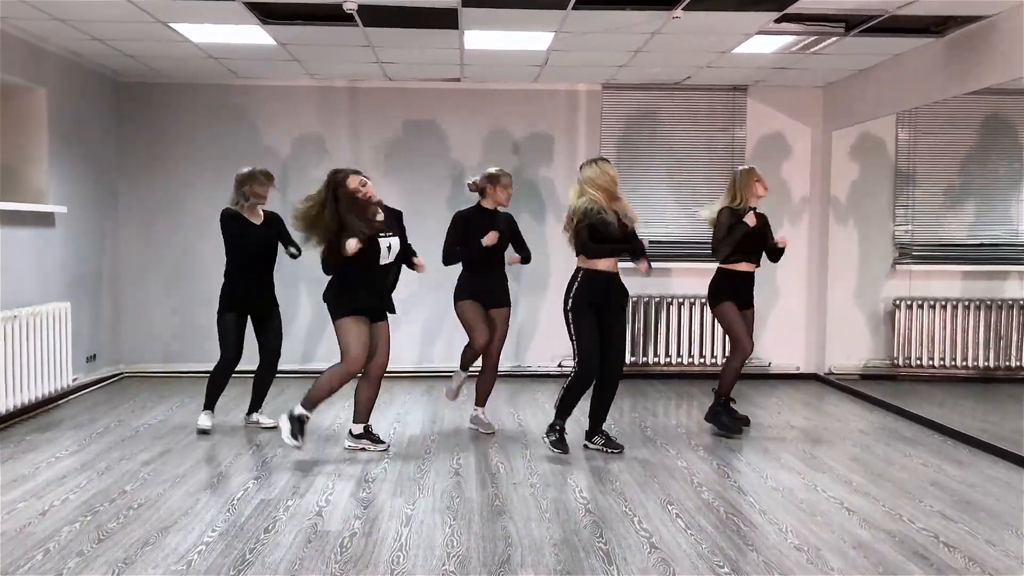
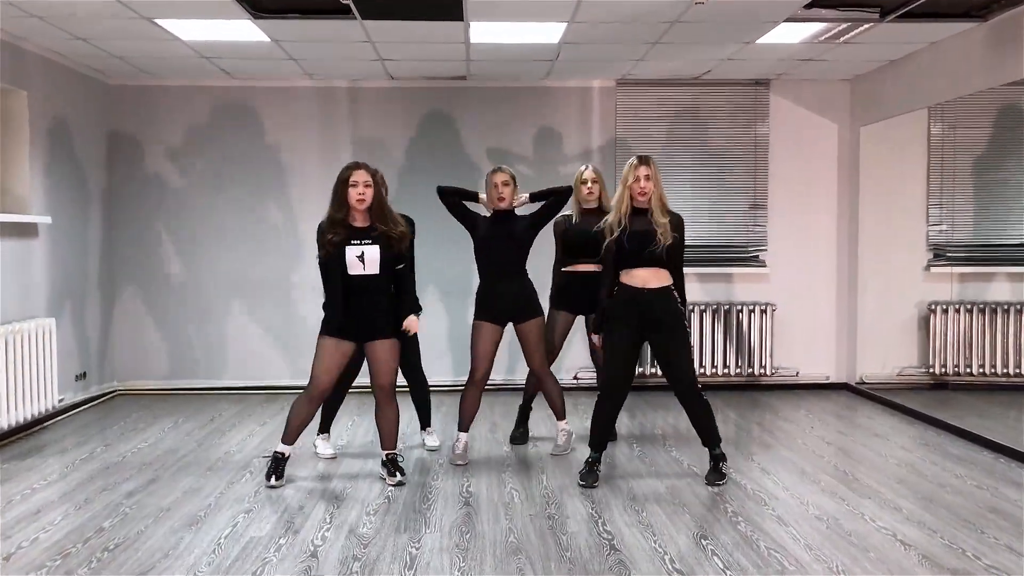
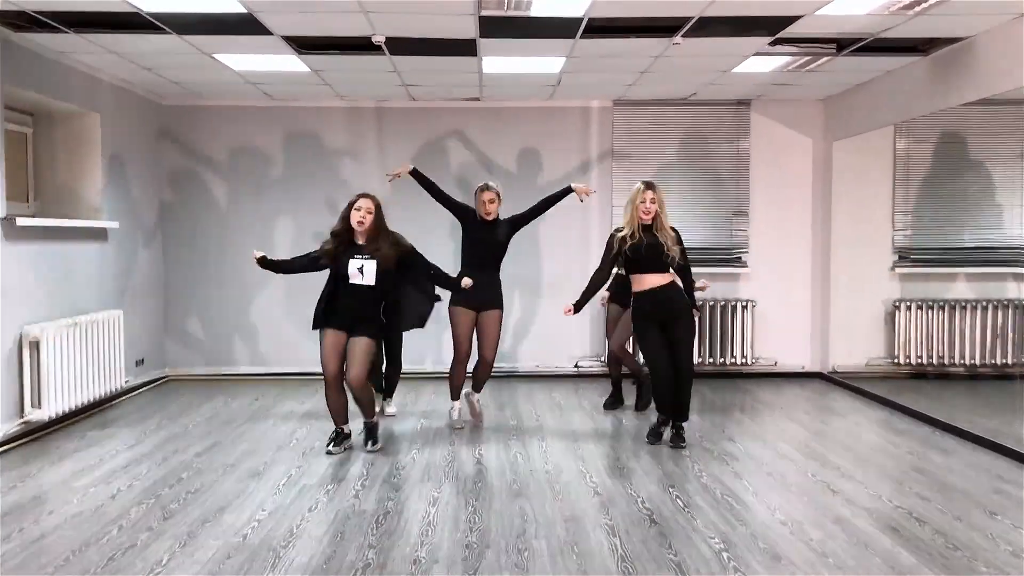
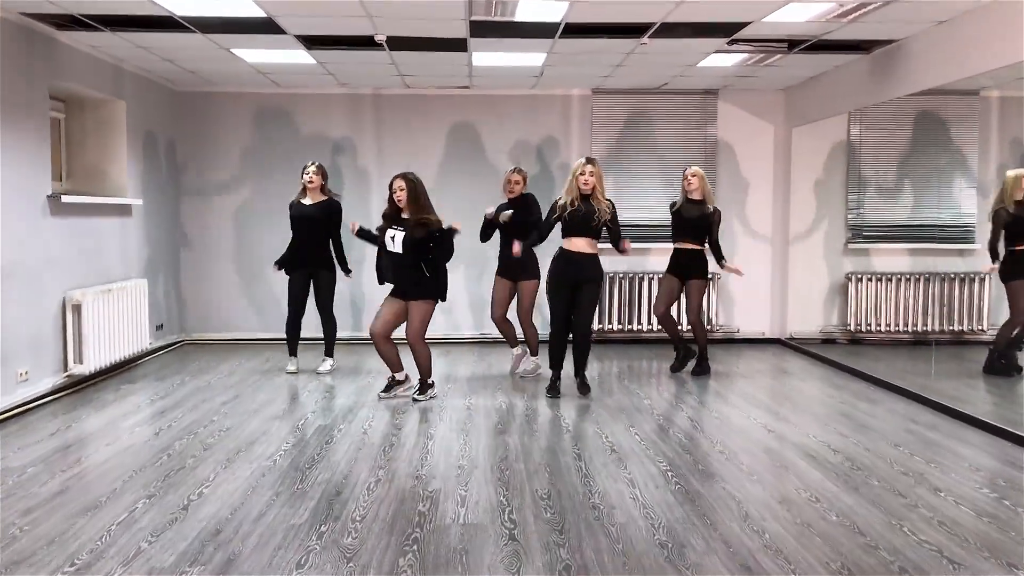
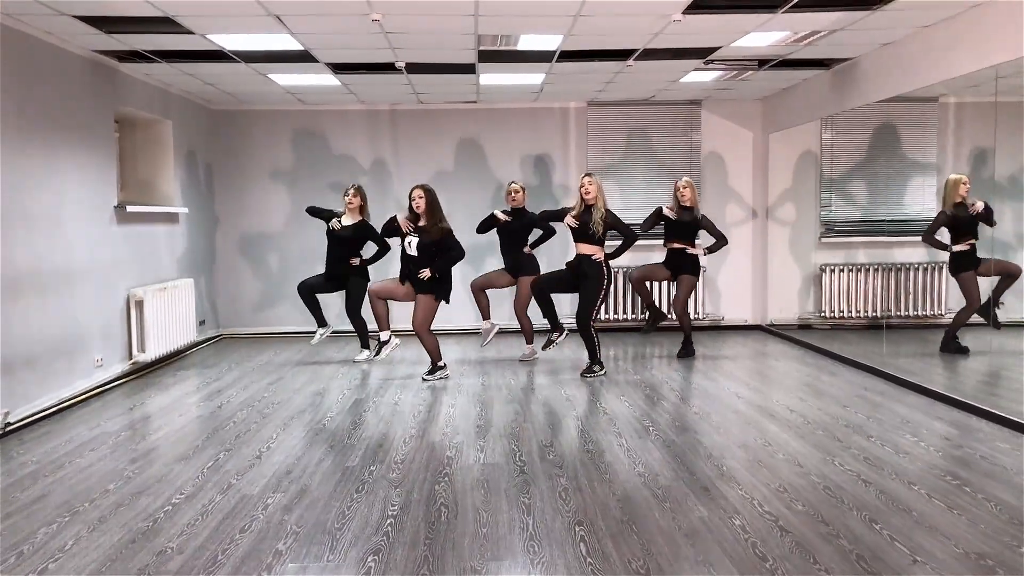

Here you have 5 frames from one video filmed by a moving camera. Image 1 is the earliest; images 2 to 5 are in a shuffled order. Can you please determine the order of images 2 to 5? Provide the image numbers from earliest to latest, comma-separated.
5, 4, 3, 2
